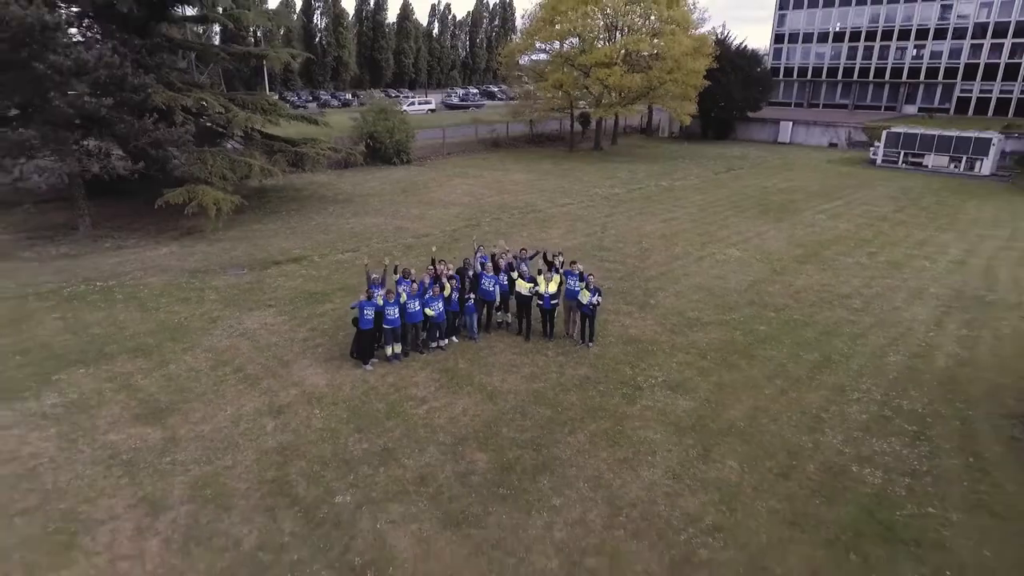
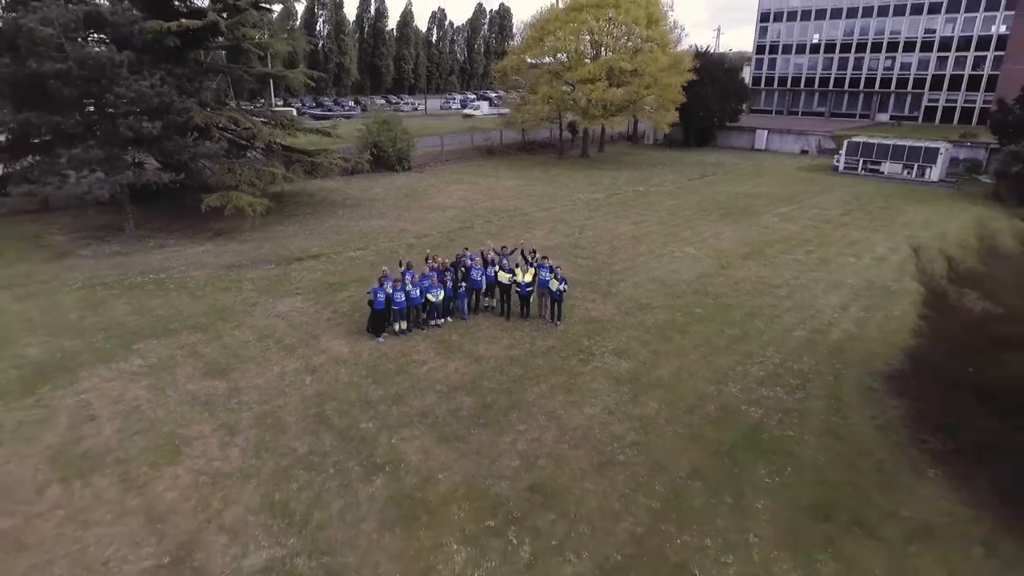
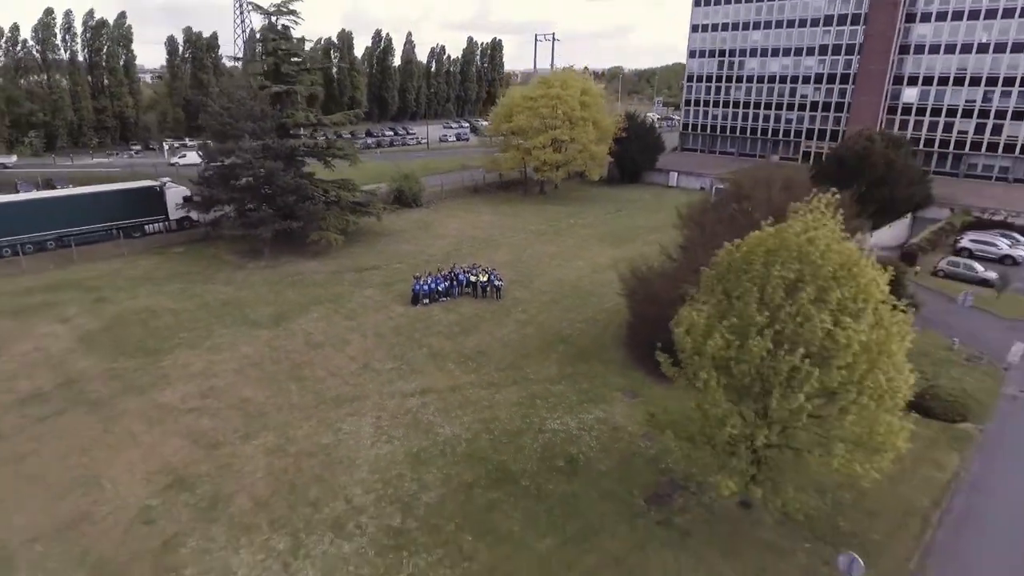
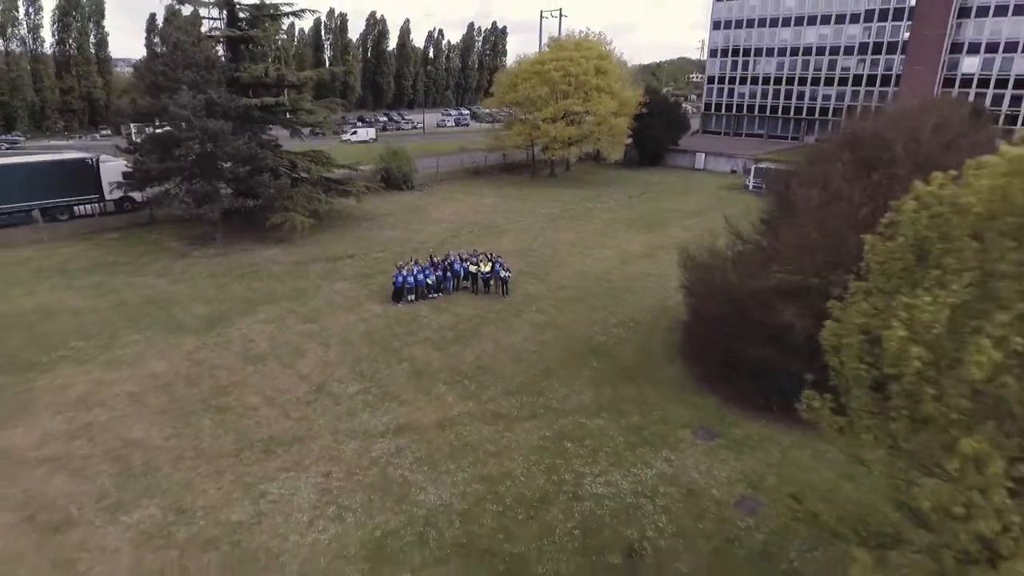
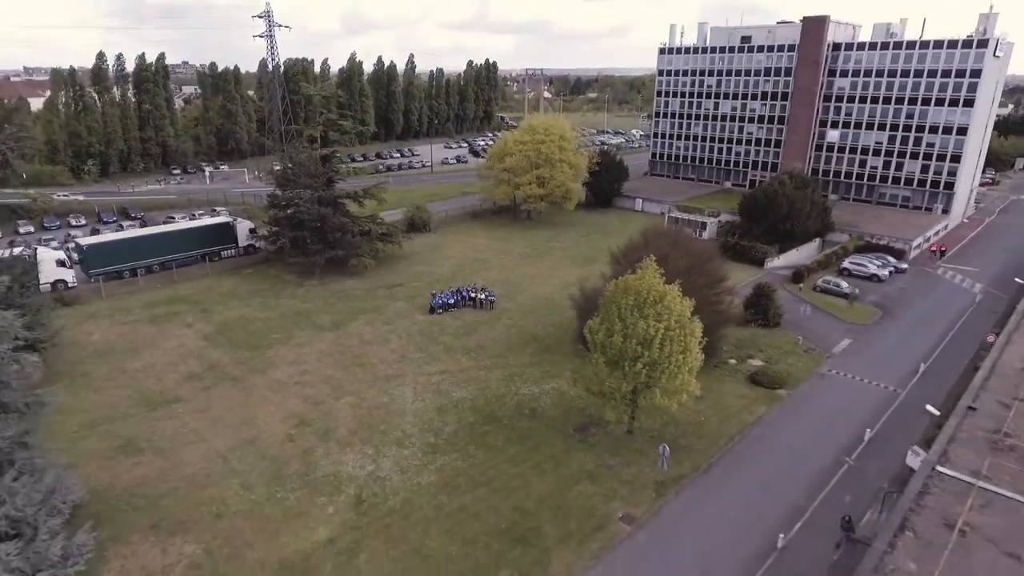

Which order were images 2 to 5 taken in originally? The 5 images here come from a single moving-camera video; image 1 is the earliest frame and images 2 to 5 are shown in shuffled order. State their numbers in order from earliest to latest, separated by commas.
2, 4, 3, 5
